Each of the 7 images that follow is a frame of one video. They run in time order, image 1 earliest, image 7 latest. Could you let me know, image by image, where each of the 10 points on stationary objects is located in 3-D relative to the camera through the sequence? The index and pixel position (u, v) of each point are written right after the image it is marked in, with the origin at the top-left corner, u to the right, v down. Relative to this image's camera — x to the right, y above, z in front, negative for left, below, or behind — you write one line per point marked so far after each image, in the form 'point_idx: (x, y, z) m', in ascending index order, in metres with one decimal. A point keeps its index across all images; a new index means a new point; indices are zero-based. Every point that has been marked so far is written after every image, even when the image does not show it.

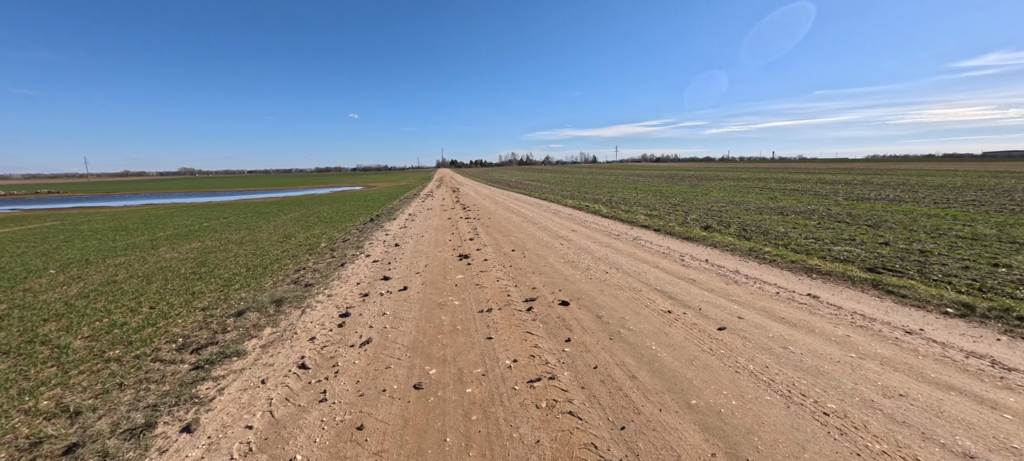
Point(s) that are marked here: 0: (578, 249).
0: (+1.8, -0.5, +10.1) m
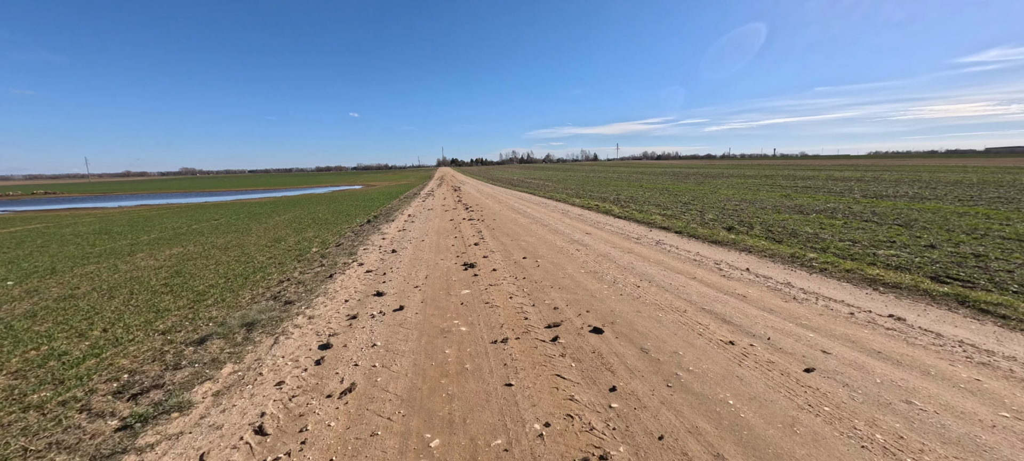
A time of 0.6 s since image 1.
0: (+2.1, -0.6, +9.0) m
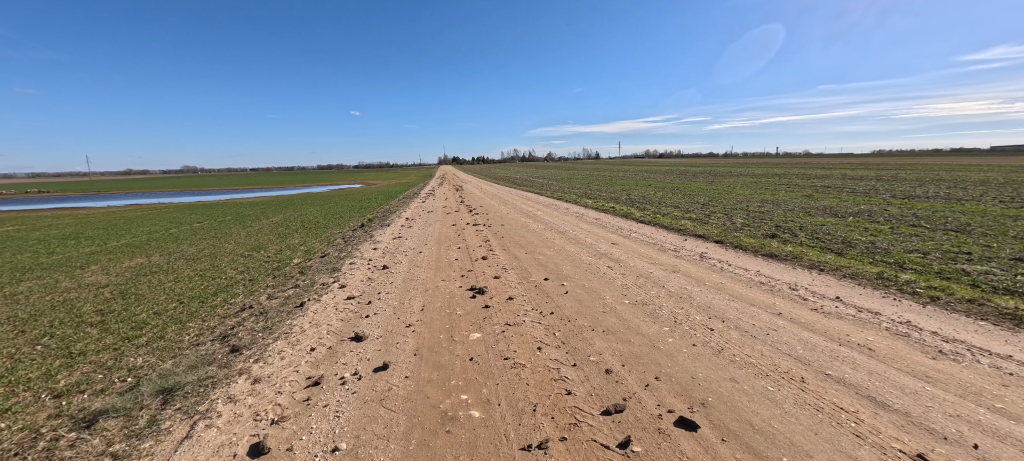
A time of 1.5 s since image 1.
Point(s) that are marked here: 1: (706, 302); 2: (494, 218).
0: (+2.4, -0.9, +7.2) m
1: (+3.0, -1.1, +5.9) m
2: (-0.8, +0.5, +15.4) m
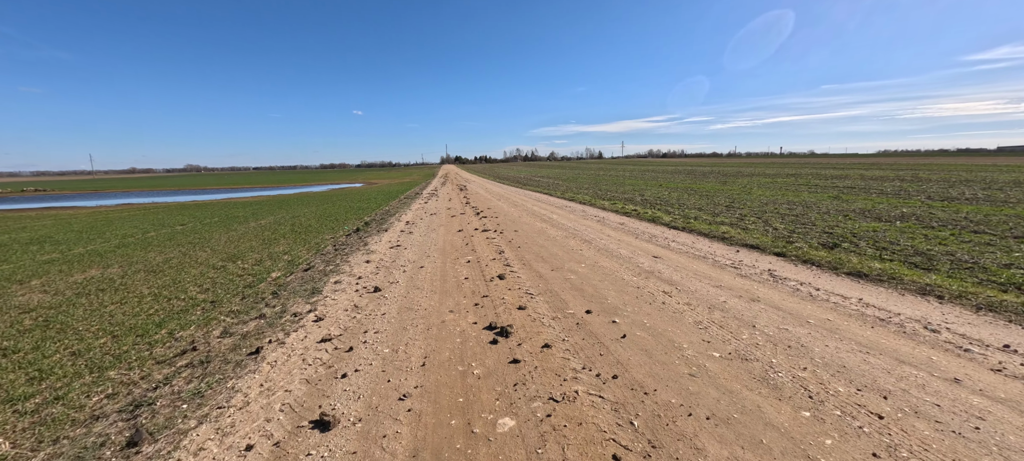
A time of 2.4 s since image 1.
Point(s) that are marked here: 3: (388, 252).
0: (+2.9, -1.1, +5.4) m
1: (+3.5, -1.4, +4.1) m
2: (-0.3, +0.3, +13.7) m
3: (-3.3, -0.6, +9.9) m
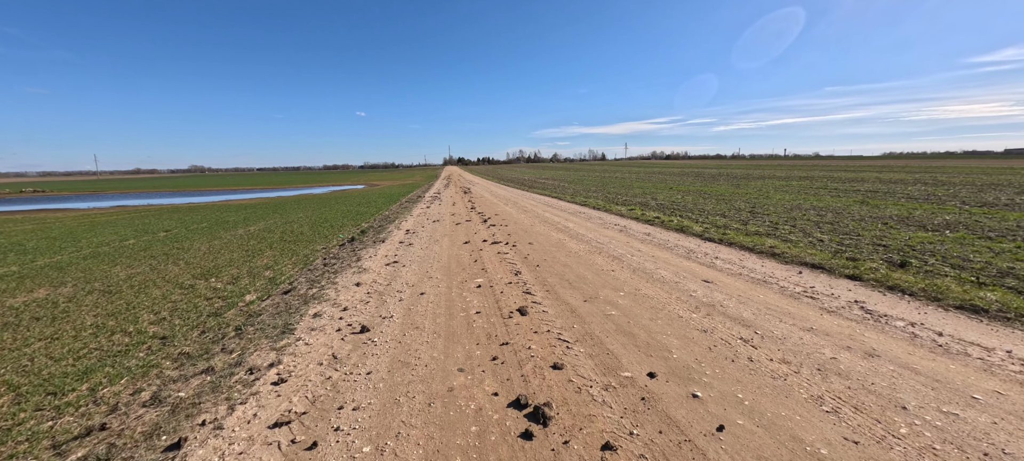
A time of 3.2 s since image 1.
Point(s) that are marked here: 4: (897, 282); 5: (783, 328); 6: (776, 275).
0: (+3.2, -1.5, +3.9) m
1: (+3.8, -1.7, +2.6) m
2: (+0.1, -0.1, +12.2) m
3: (-2.9, -0.9, +8.4) m
4: (+7.4, -1.0, +7.2) m
5: (+3.6, -1.3, +5.0) m
6: (+5.4, -0.9, +7.6) m
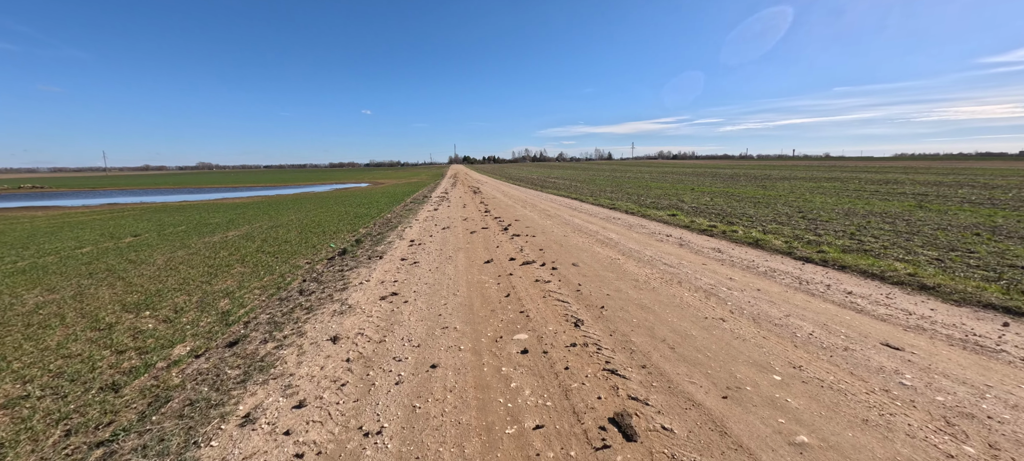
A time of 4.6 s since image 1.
0: (+3.9, -1.9, +1.2) m
1: (+4.5, -2.1, -0.1) m
2: (+1.0, -0.4, +9.5) m
3: (-2.1, -1.2, +5.8) m
4: (+8.1, -1.4, +4.5) m
5: (+4.3, -1.7, +2.3) m
6: (+6.1, -1.3, +4.9) m
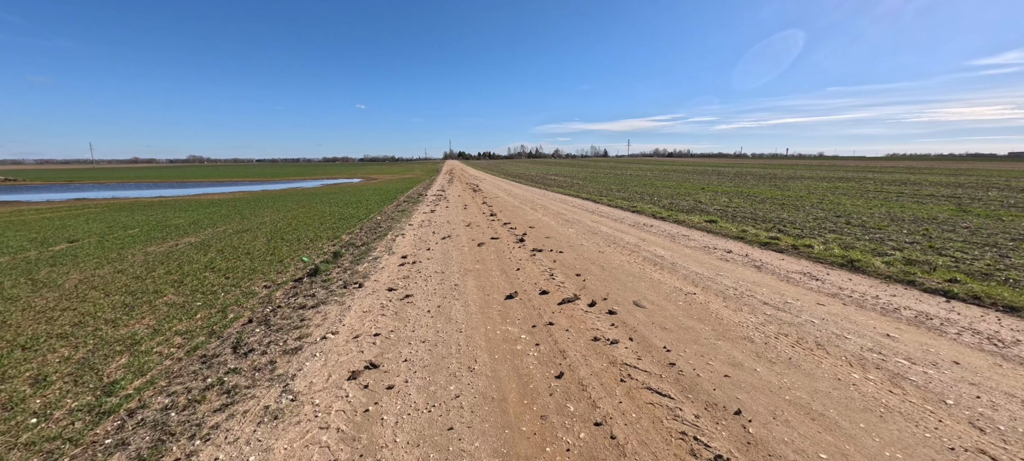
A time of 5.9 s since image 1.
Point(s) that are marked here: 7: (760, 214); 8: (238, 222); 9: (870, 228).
0: (+4.6, -2.3, -1.1) m
1: (+5.2, -2.6, -2.4) m
2: (+1.5, -0.8, +7.1) m
3: (-1.6, -1.6, +3.3) m
4: (+8.7, -1.8, +2.2) m
5: (+4.9, -2.1, 0.0) m
6: (+6.7, -1.7, +2.6) m
7: (+12.6, +0.9, +19.1) m
8: (-12.2, +0.4, +16.7) m
9: (+14.8, +0.1, +15.6) m
